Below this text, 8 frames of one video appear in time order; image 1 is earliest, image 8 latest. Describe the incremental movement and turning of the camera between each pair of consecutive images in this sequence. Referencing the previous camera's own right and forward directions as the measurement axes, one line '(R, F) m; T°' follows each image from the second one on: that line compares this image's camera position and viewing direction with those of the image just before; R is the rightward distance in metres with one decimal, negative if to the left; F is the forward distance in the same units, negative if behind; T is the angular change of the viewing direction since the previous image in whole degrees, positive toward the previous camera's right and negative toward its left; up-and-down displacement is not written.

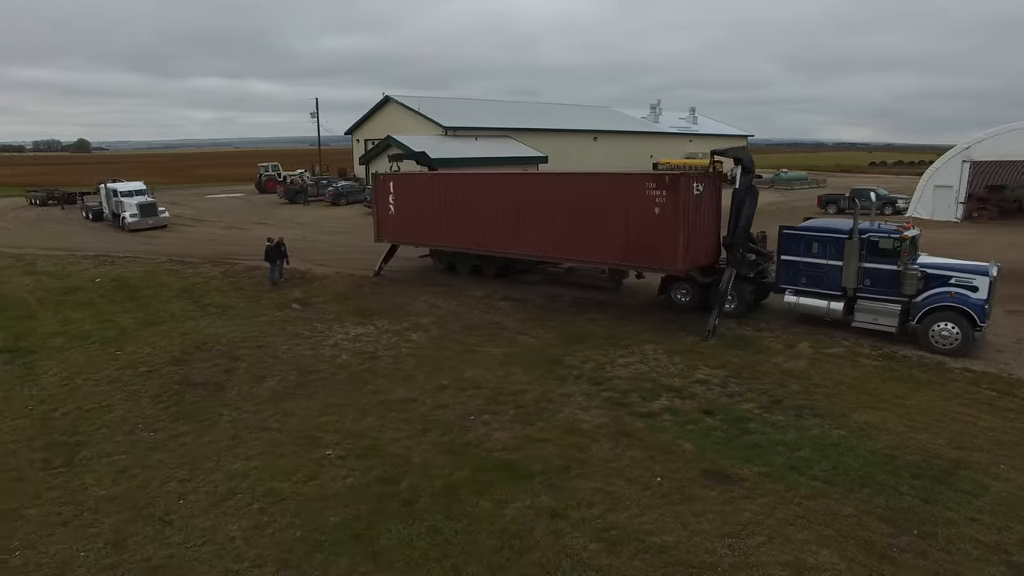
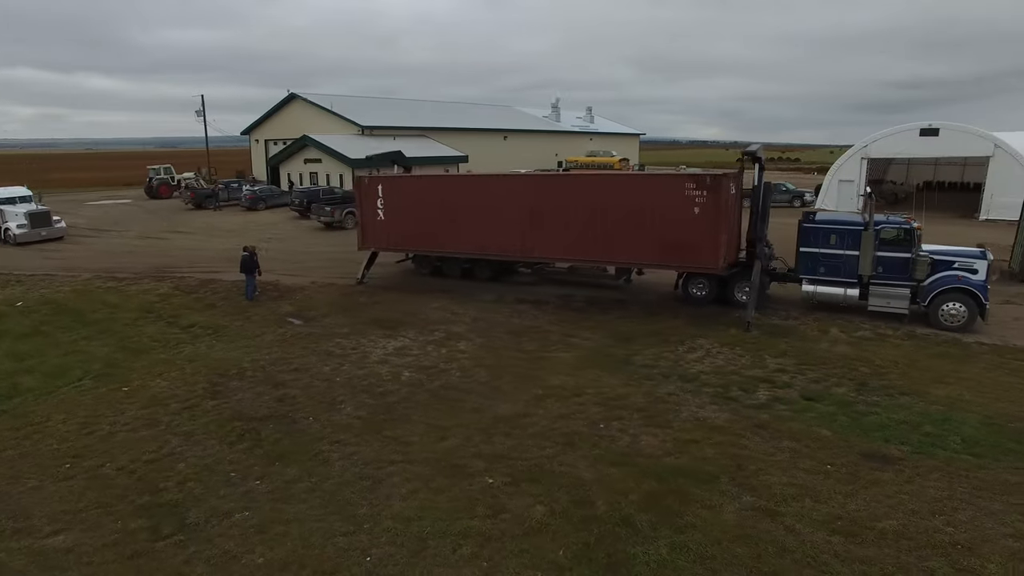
(-3.9, +0.9) m; +12°
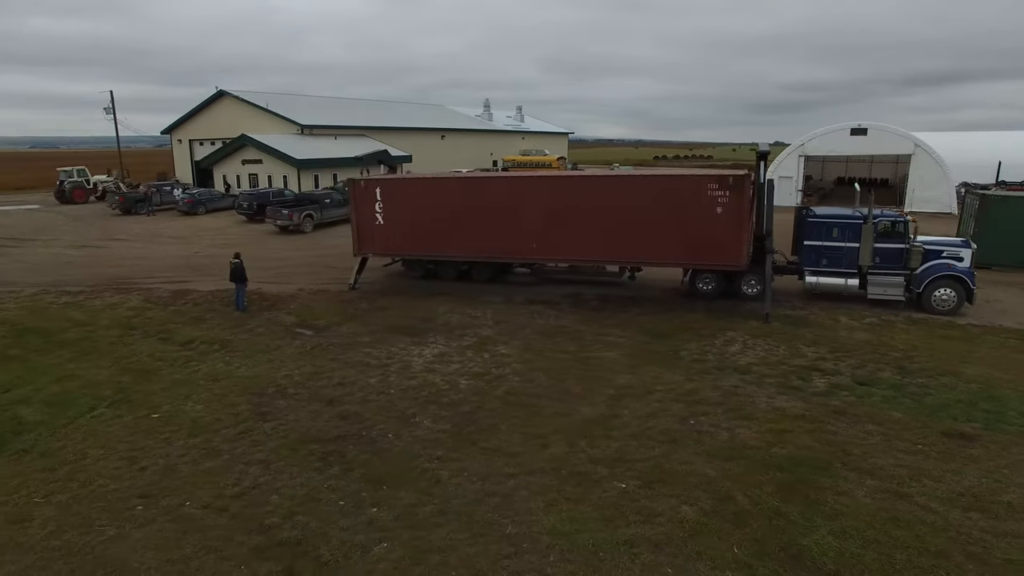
(-2.8, +0.5) m; +8°
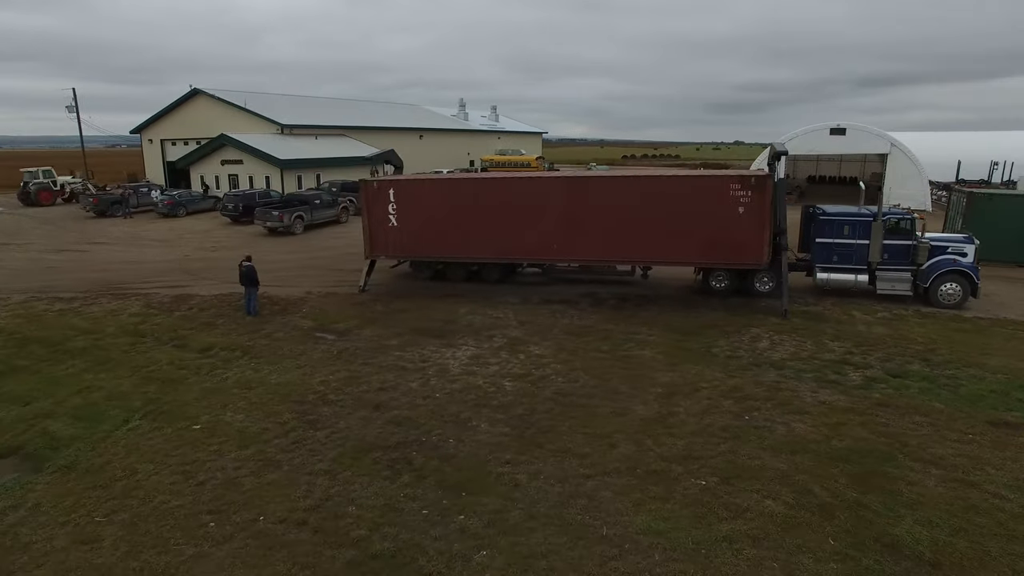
(-1.5, +0.1) m; +3°
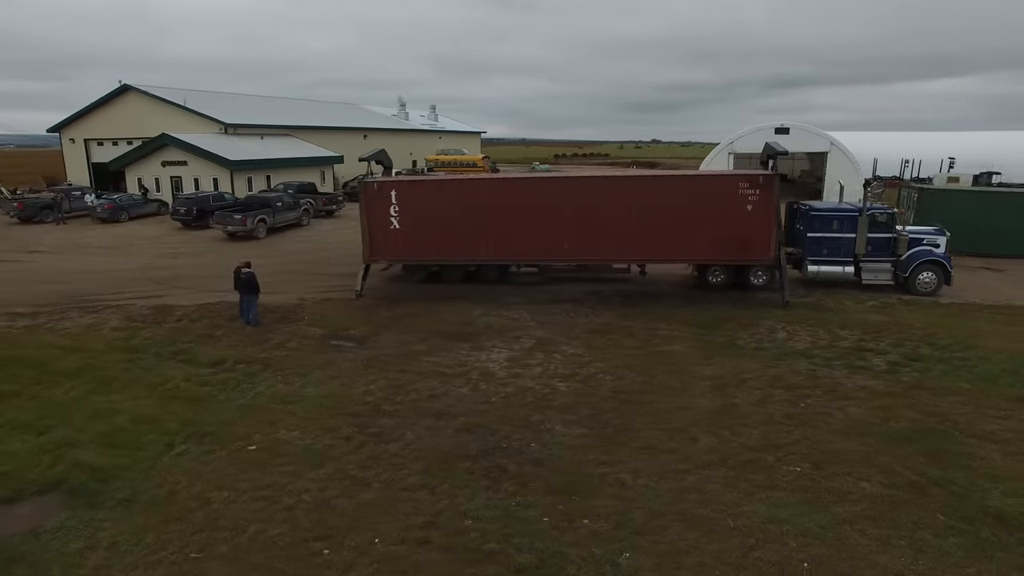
(-2.3, +0.3) m; +7°
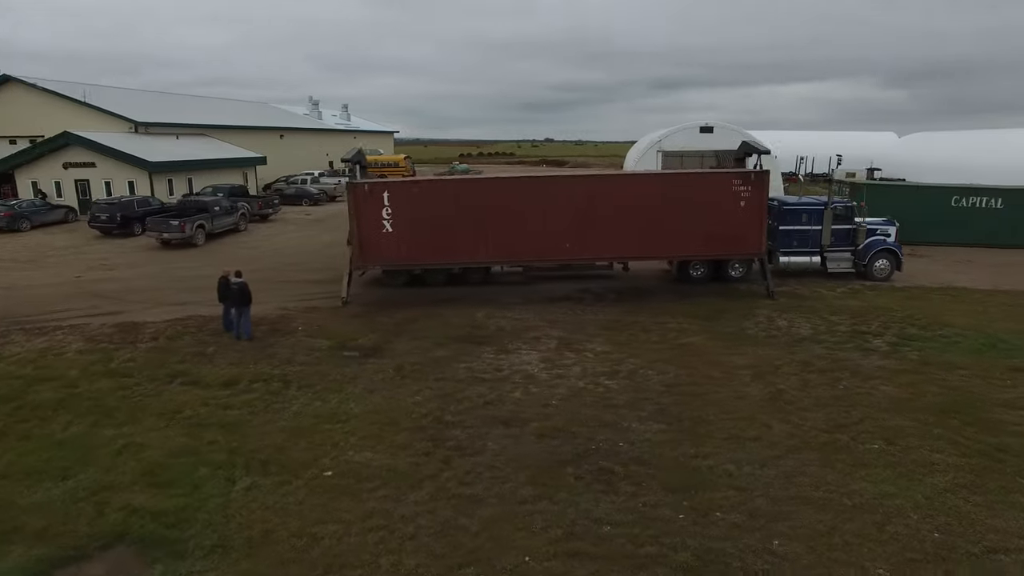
(-2.7, +0.5) m; +9°
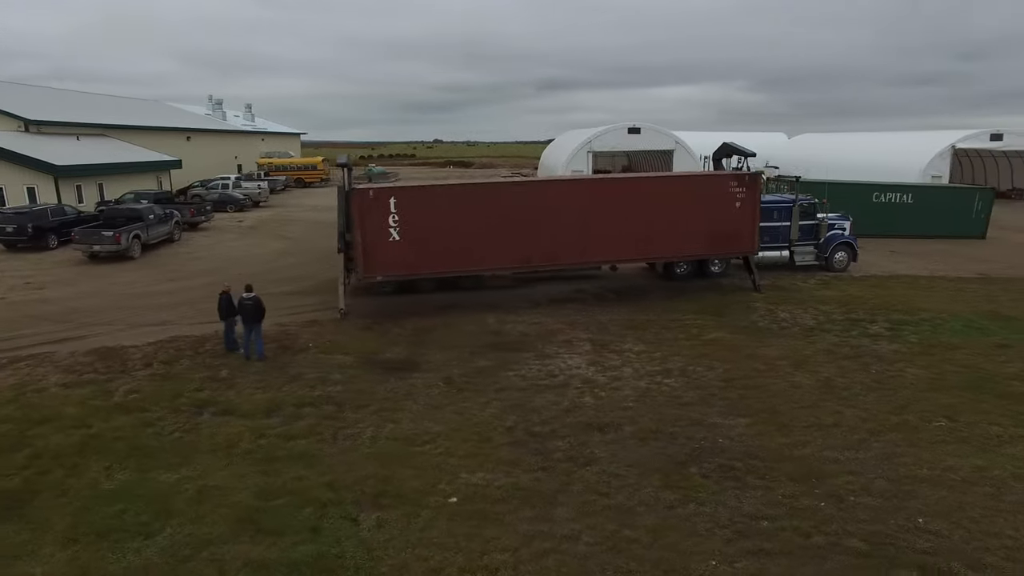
(-3.0, +0.5) m; +10°
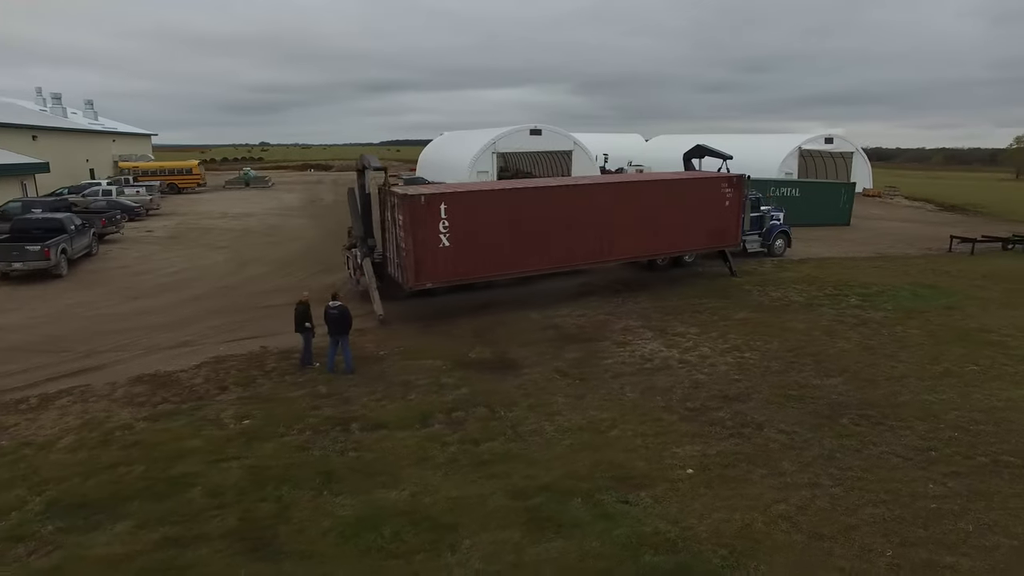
(-5.2, +0.2) m; +15°
